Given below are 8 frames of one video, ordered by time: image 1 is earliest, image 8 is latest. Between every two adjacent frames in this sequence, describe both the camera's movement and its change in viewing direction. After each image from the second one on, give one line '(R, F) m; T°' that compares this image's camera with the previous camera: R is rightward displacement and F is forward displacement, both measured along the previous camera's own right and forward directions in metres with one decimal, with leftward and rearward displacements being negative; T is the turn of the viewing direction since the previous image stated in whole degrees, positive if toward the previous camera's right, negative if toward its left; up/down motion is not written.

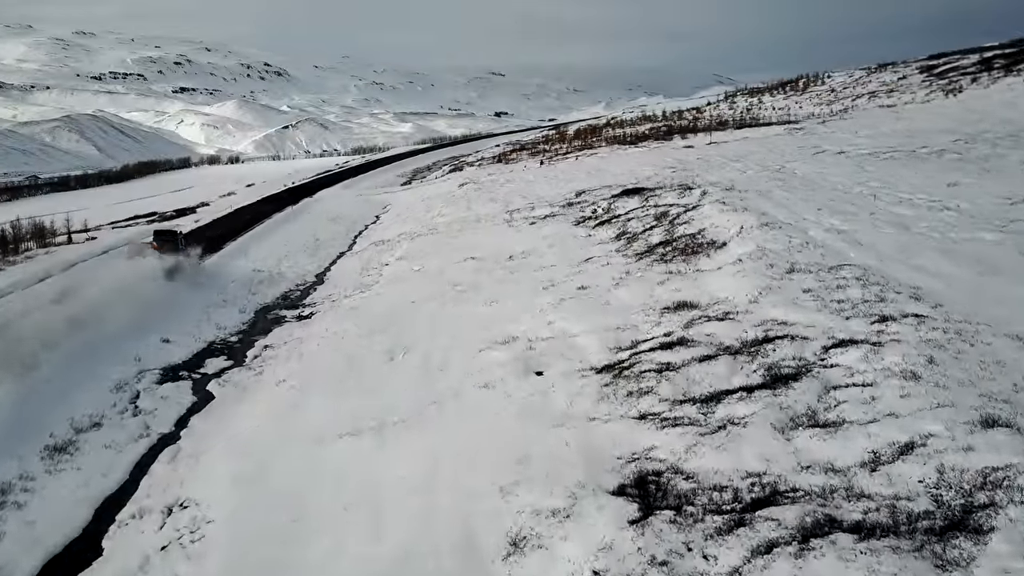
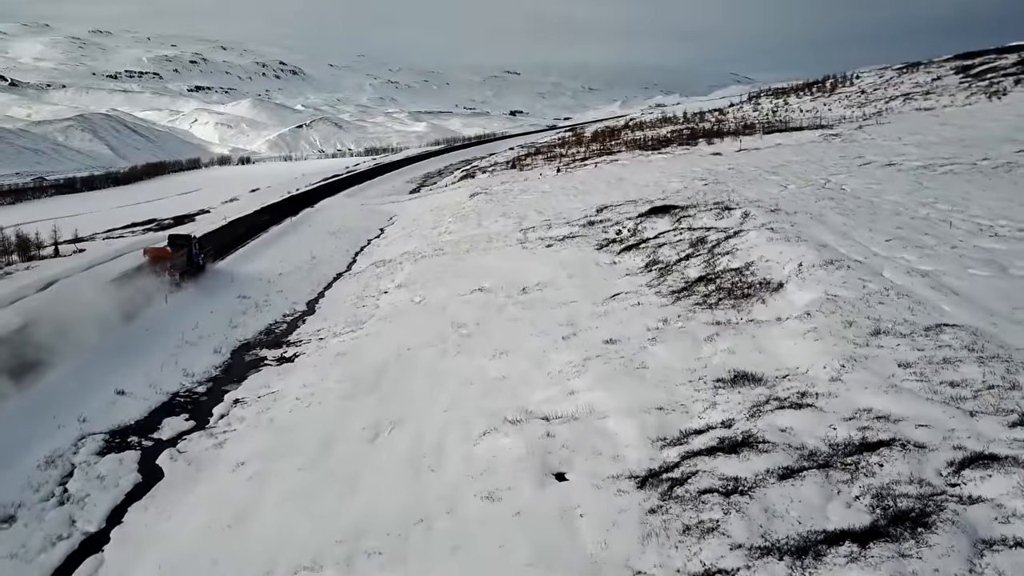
(0.0, +1.9) m; -1°
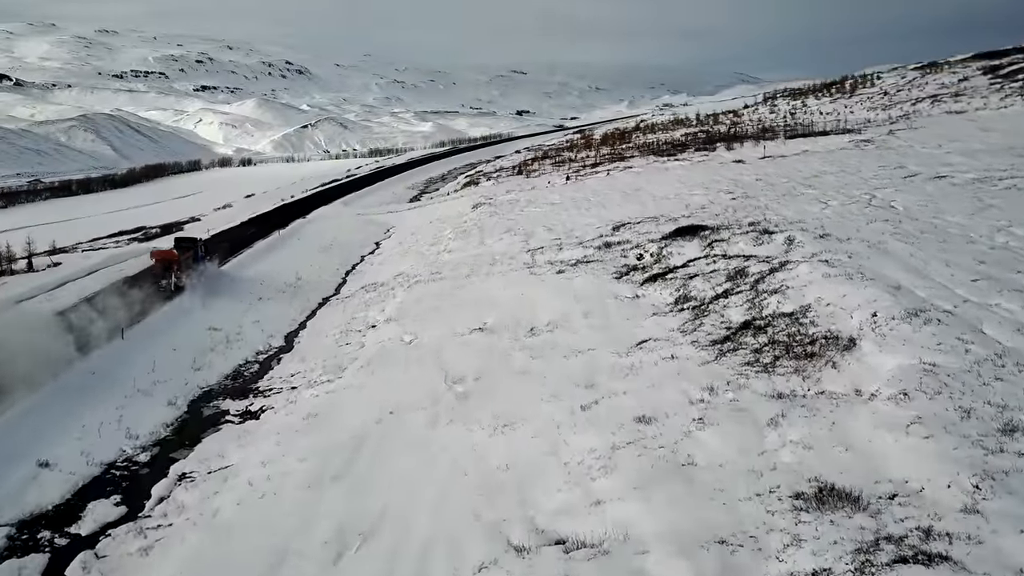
(0.0, +1.9) m; 0°
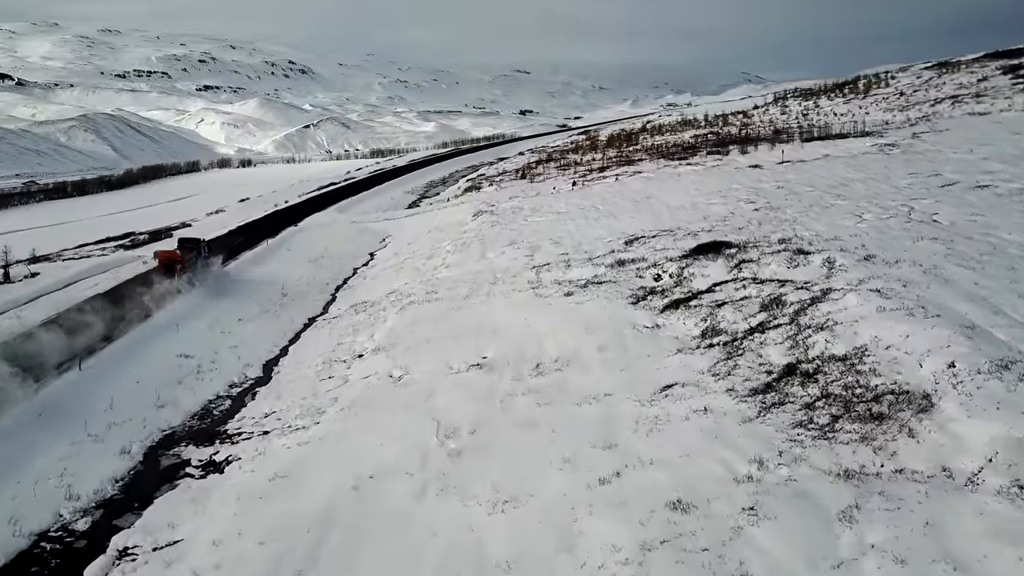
(0.0, +1.4) m; 0°
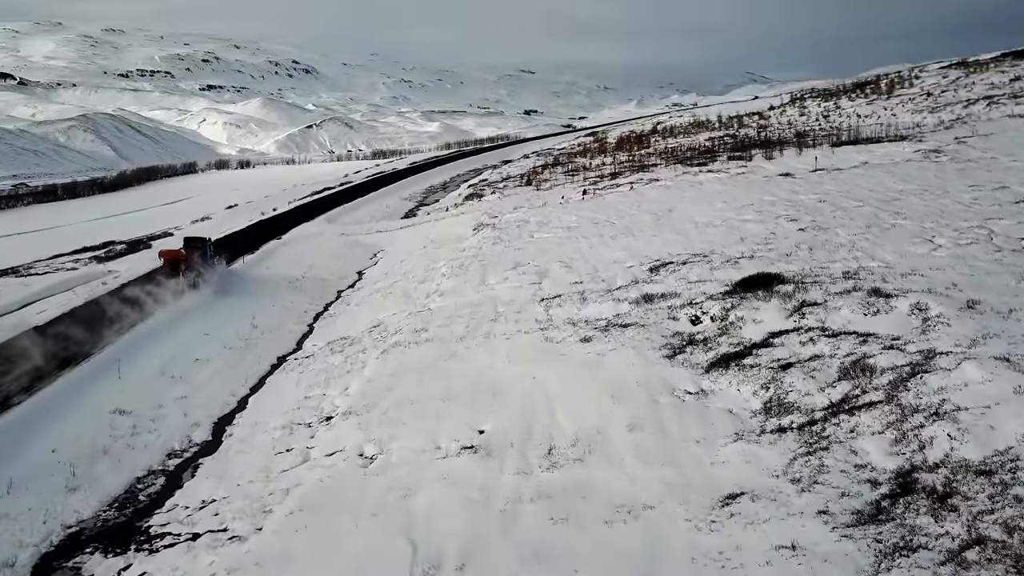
(0.0, +2.3) m; 0°
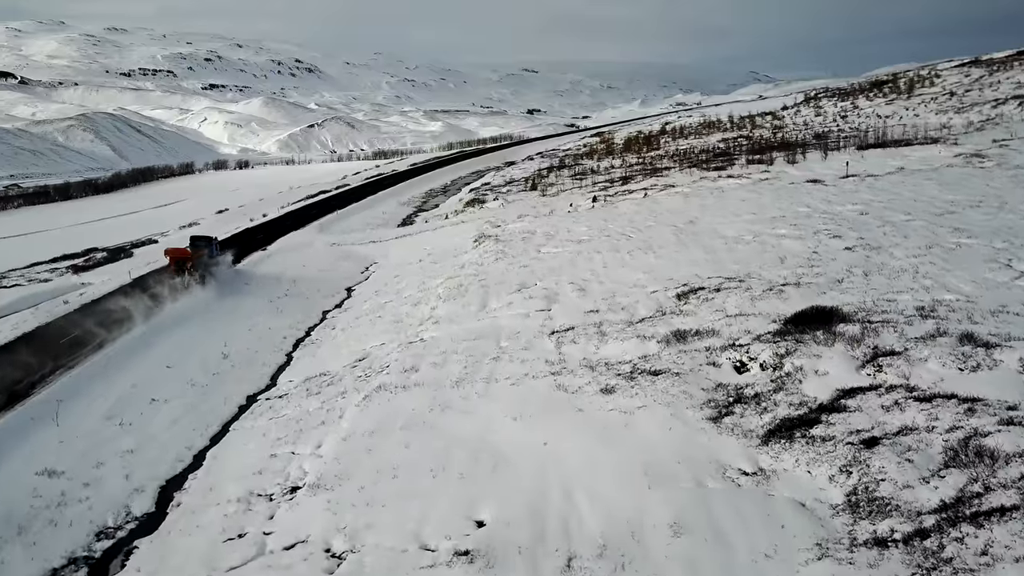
(0.0, +1.7) m; 0°
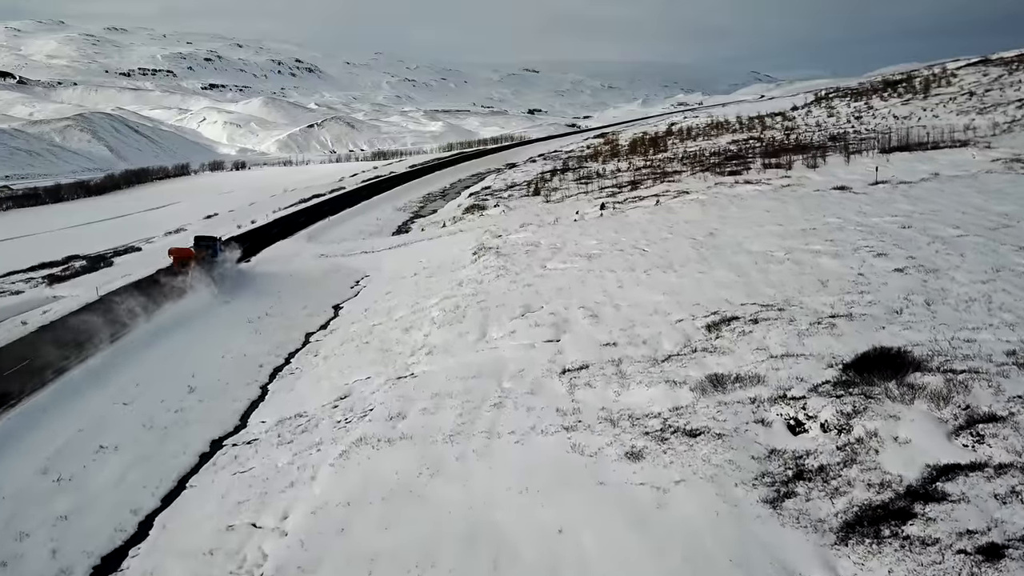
(0.0, +1.5) m; 0°
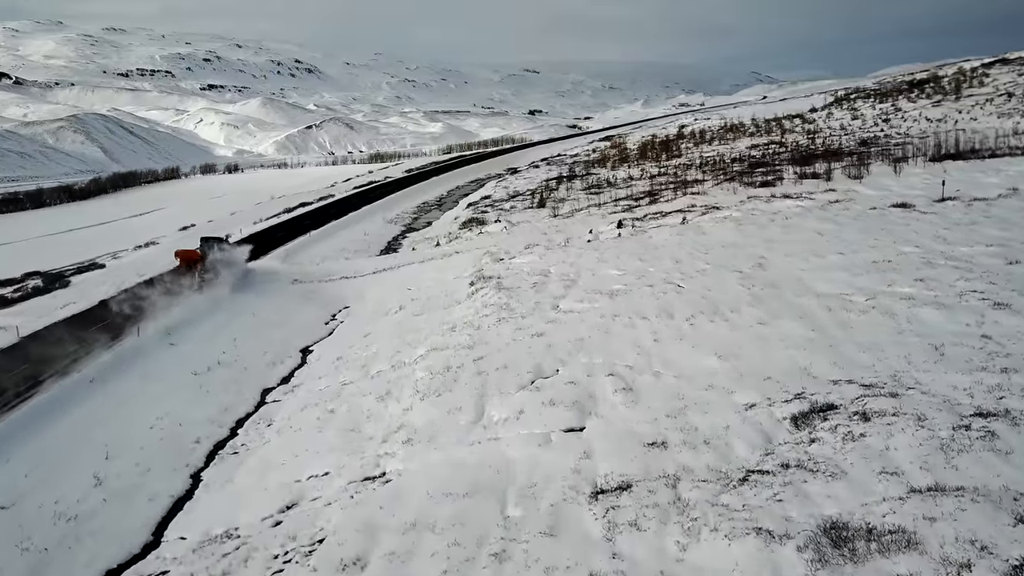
(-0.1, +2.7) m; 0°
